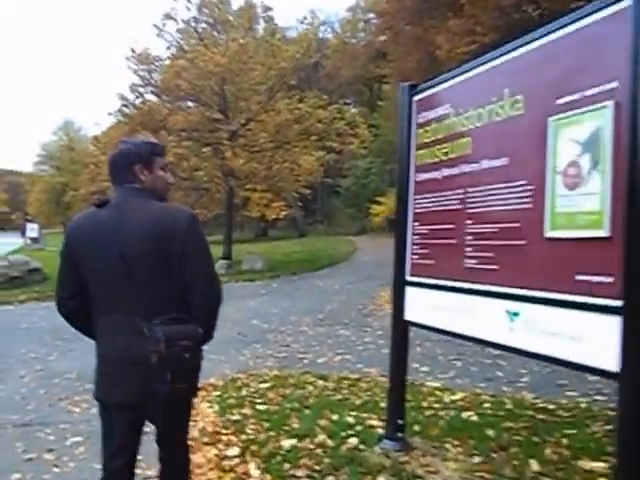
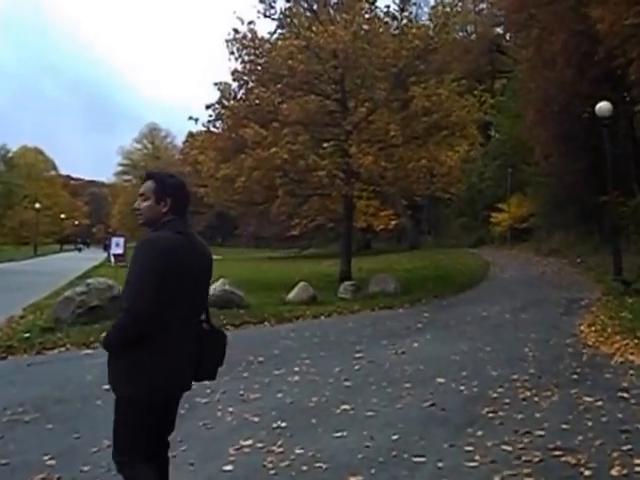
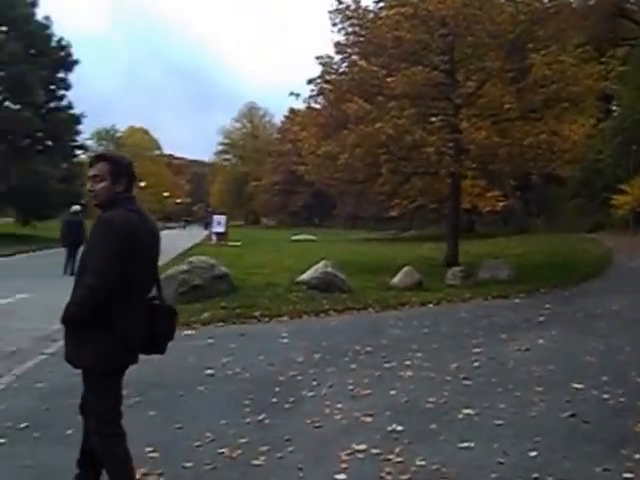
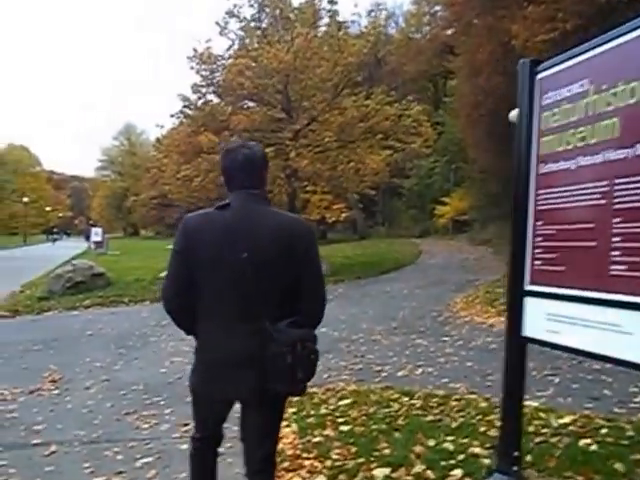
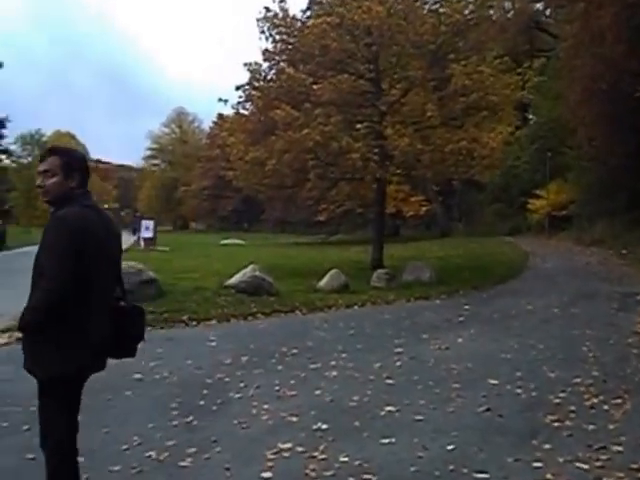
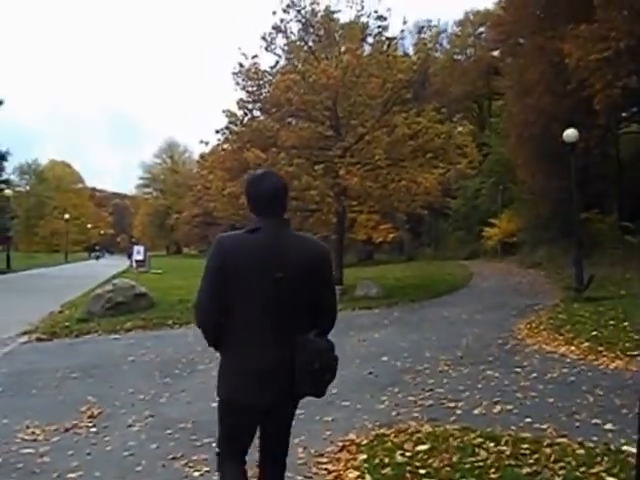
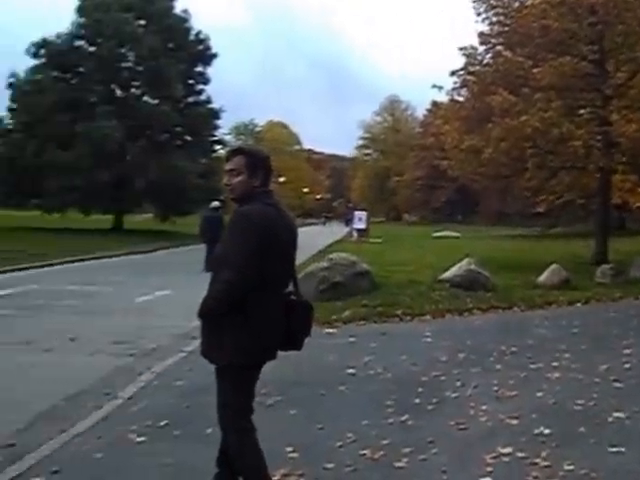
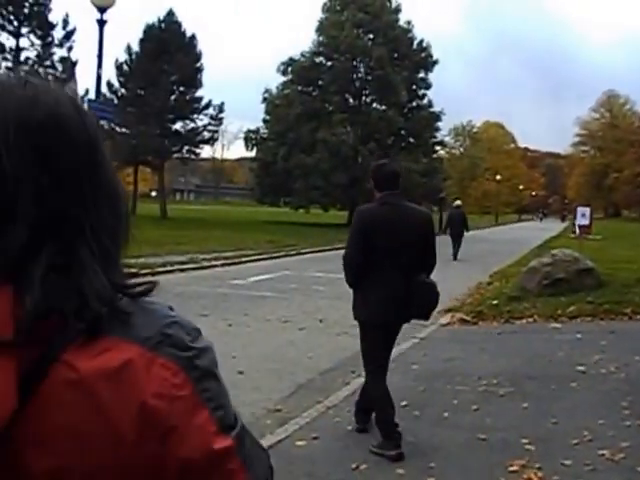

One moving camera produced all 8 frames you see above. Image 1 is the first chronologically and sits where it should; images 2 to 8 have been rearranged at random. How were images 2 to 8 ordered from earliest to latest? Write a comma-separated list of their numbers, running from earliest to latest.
4, 6, 2, 5, 3, 7, 8
